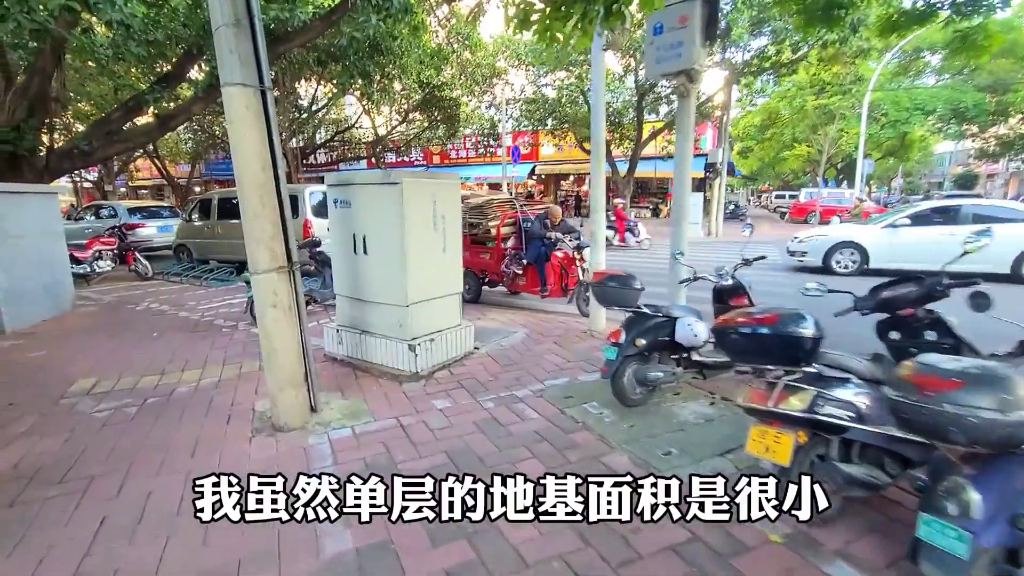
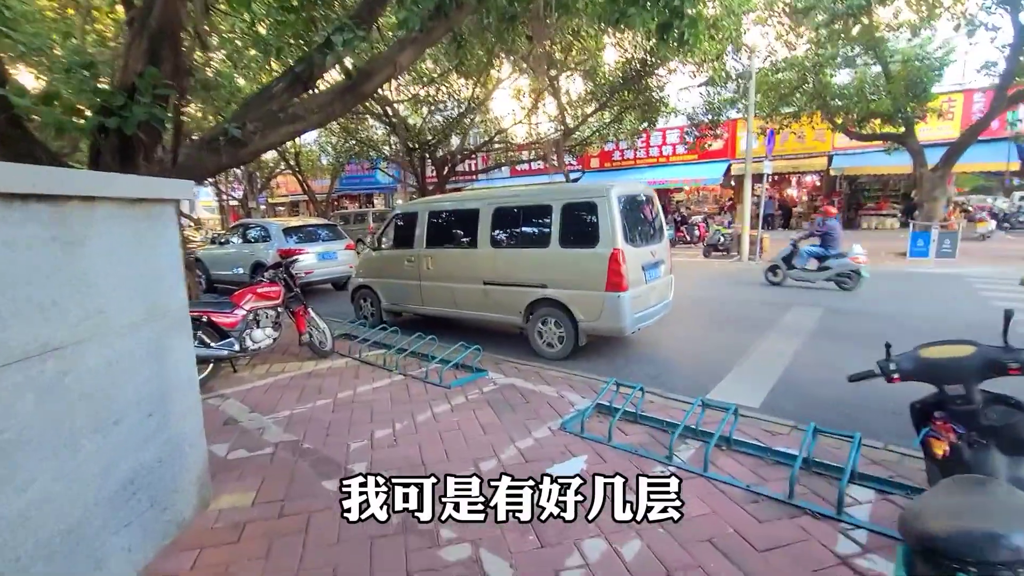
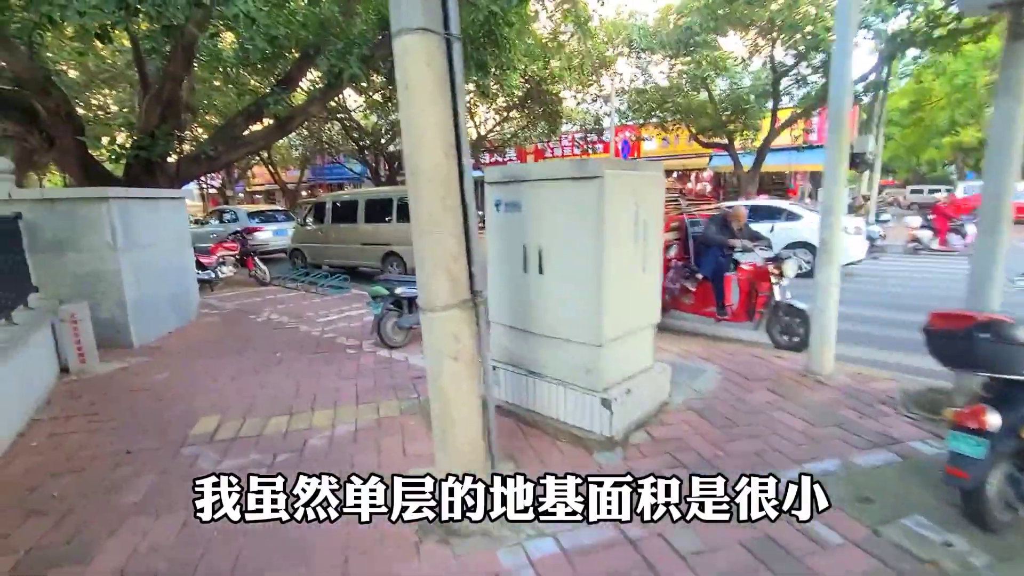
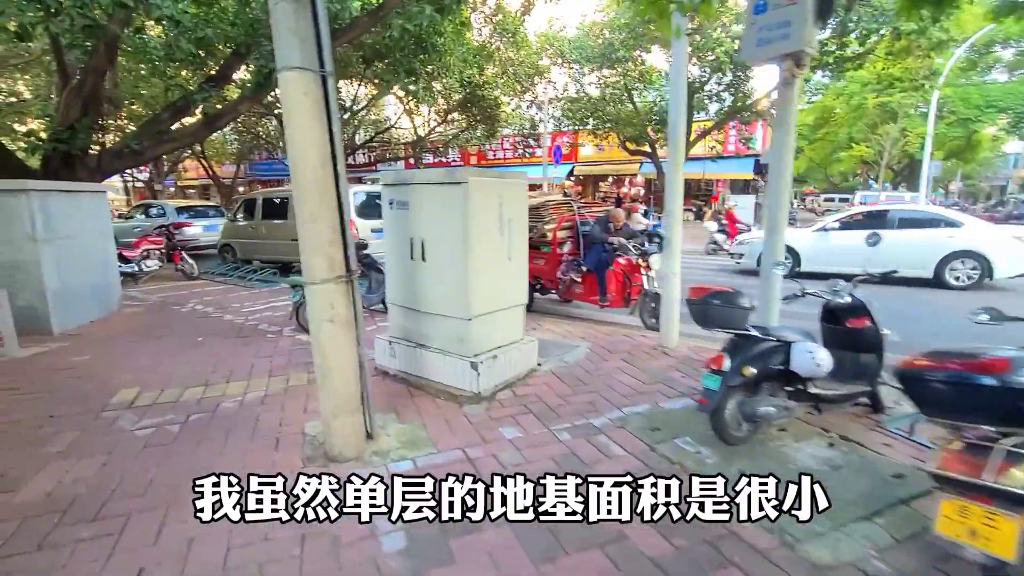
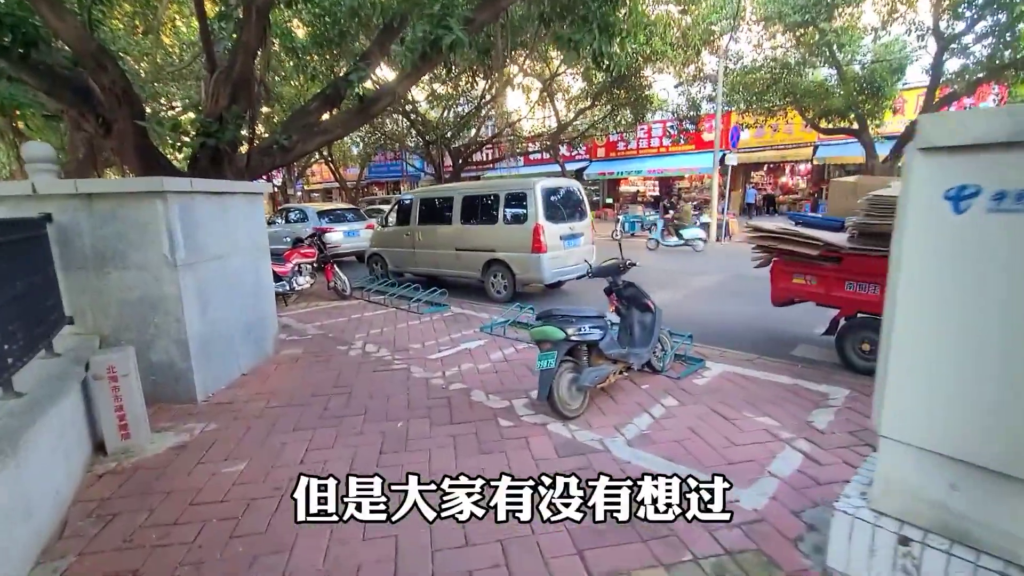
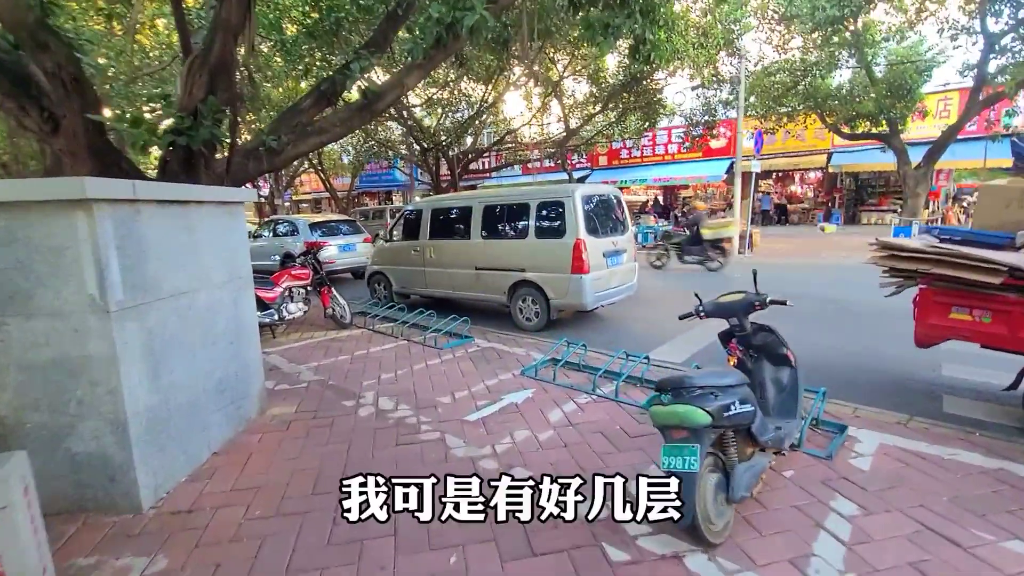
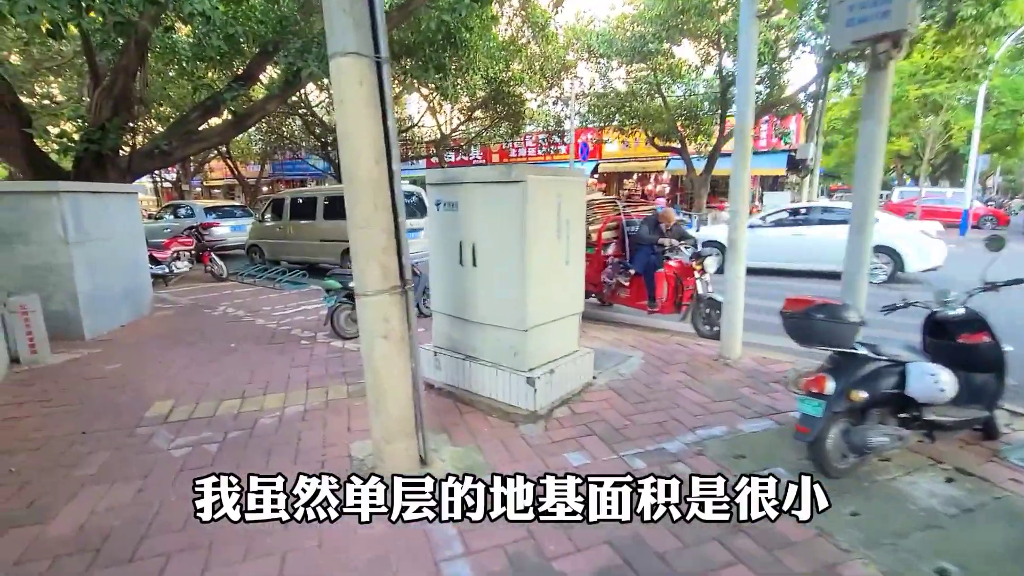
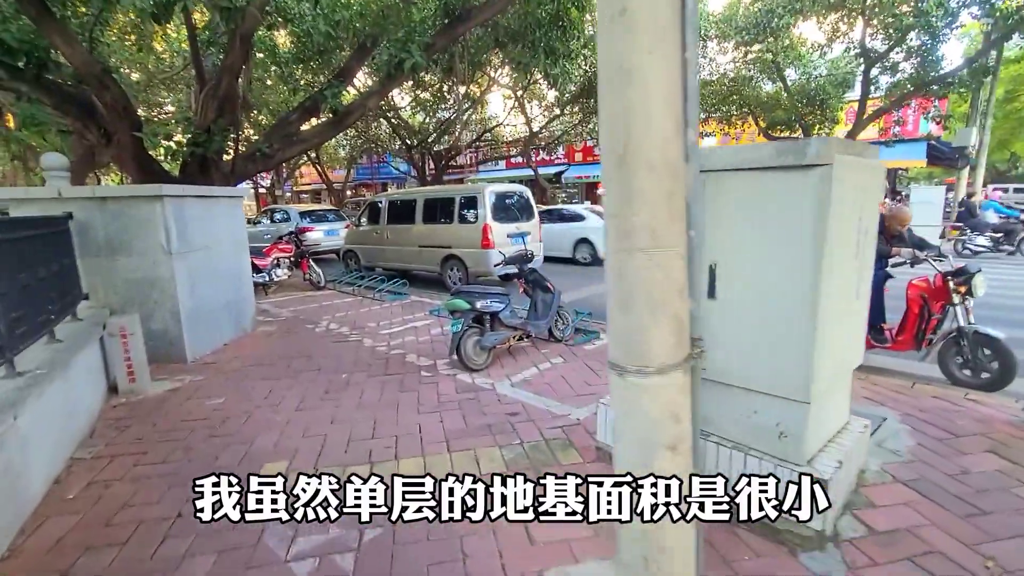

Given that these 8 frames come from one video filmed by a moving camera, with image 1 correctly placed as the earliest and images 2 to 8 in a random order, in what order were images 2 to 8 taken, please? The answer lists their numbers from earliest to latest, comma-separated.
4, 7, 3, 8, 5, 6, 2
